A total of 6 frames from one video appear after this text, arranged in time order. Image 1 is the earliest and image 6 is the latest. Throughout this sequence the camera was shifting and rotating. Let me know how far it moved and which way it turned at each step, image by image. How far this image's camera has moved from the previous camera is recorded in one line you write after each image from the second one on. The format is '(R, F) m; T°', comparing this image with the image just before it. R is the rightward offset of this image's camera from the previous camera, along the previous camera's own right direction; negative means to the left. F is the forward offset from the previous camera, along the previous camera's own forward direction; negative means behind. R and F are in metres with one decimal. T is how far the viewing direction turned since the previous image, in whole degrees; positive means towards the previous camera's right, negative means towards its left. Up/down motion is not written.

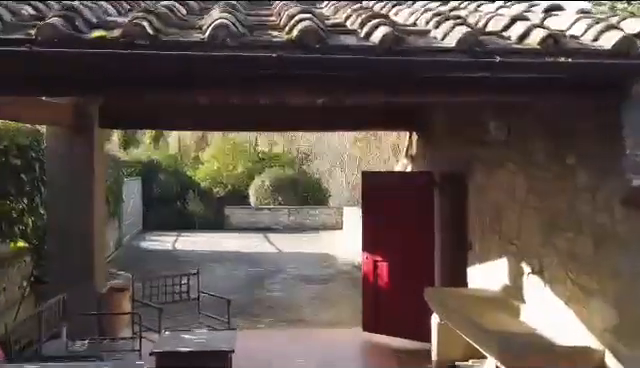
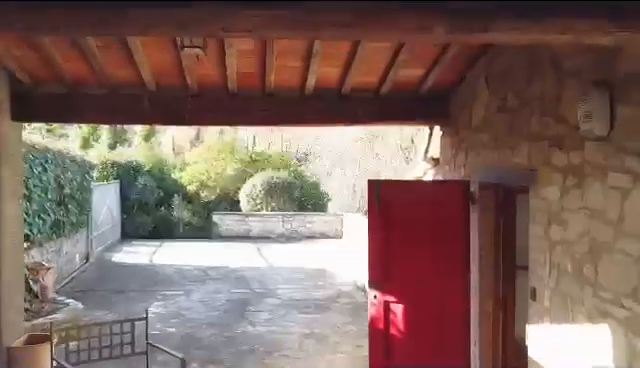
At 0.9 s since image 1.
(0.0, +1.6) m; 0°
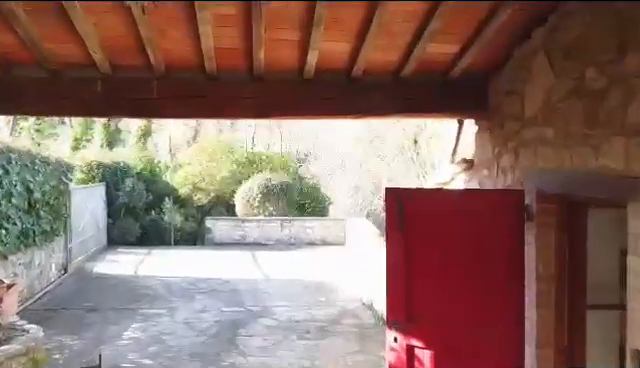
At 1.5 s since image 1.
(0.0, +1.0) m; 0°
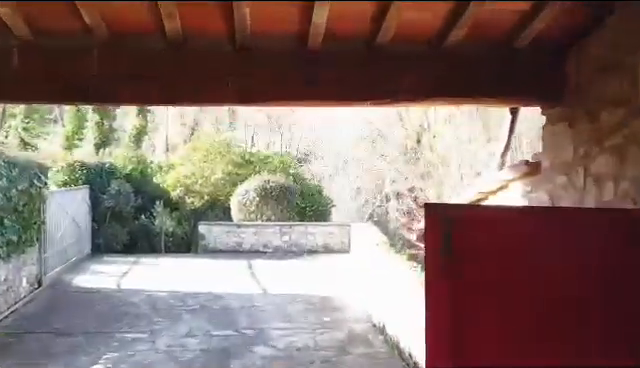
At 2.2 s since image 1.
(0.0, +1.1) m; 0°
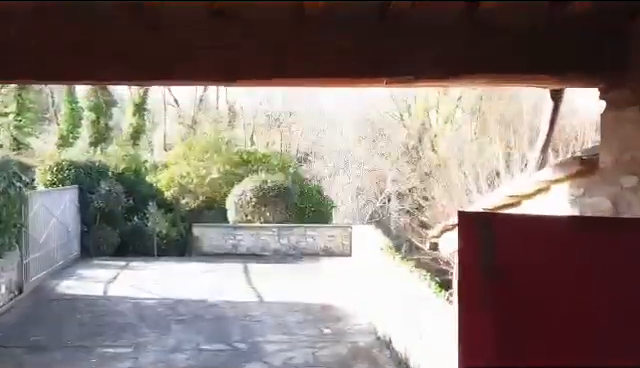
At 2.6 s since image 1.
(0.0, +0.6) m; 0°
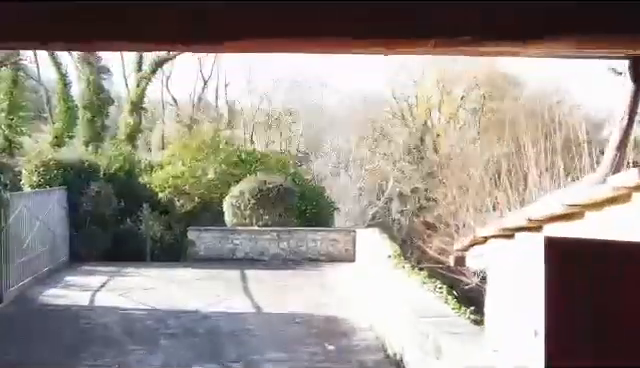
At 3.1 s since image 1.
(0.0, +0.6) m; 0°
